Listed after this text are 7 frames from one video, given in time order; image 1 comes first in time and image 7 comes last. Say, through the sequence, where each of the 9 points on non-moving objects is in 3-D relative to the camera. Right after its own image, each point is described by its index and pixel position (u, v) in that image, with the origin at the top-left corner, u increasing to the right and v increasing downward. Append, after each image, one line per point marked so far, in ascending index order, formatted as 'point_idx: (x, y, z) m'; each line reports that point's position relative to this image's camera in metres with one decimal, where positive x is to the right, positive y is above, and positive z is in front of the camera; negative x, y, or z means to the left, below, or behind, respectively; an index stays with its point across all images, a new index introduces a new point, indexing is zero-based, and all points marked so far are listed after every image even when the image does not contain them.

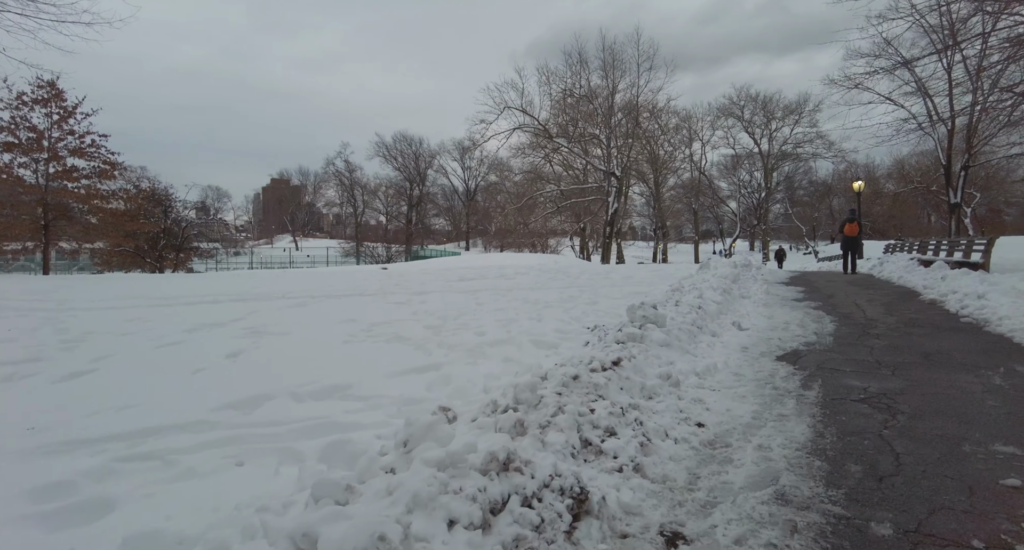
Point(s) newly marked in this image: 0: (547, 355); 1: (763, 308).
0: (+0.3, -0.8, +5.4) m
1: (+3.7, -0.5, +8.4) m
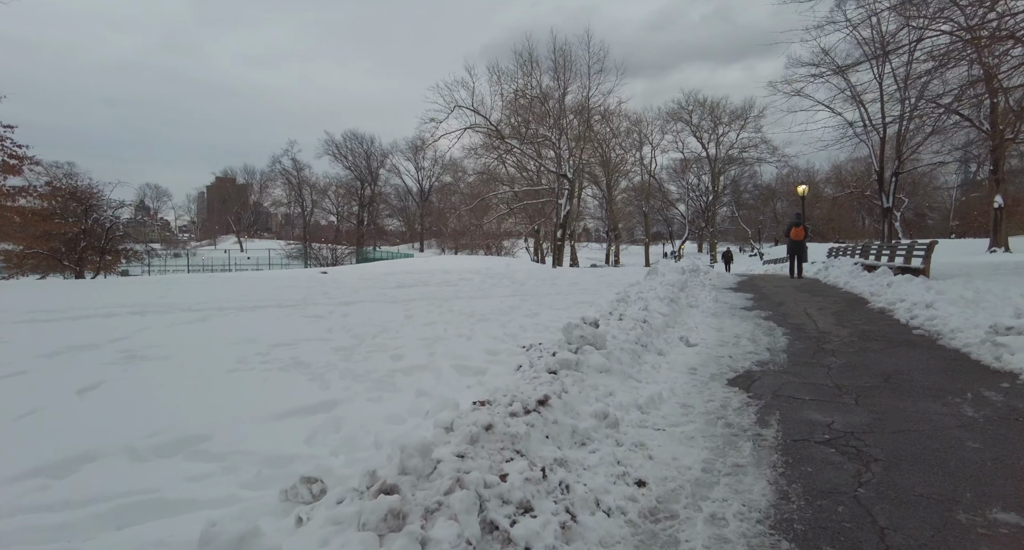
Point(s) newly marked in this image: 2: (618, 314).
0: (-0.4, -0.9, +4.6) m
1: (+2.8, -0.6, +7.9) m
2: (+1.3, -0.5, +7.0) m
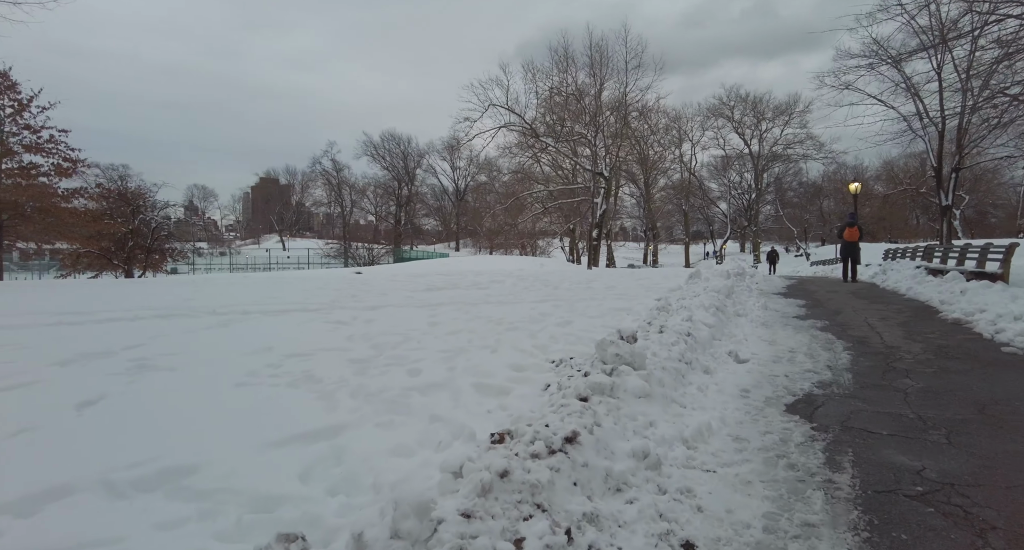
0: (-0.2, -1.0, +4.1) m
1: (+3.2, -0.7, +7.2) m
2: (+1.6, -0.6, +6.4) m
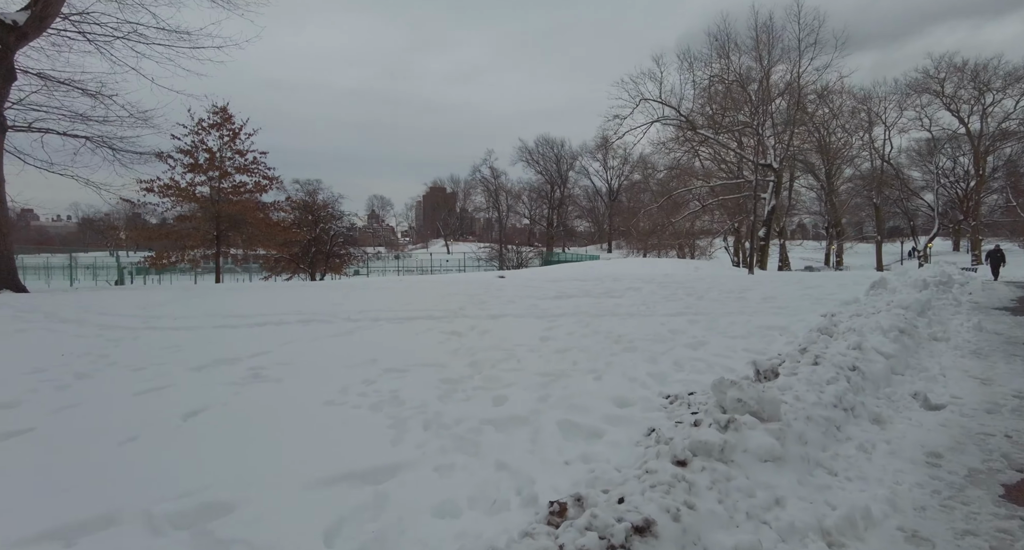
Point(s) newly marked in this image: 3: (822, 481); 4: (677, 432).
0: (+0.3, -1.1, +3.4) m
1: (+4.4, -0.8, +5.5) m
2: (+2.7, -0.7, +5.1) m
3: (+1.7, -1.1, +3.1) m
4: (+1.0, -1.0, +3.6) m
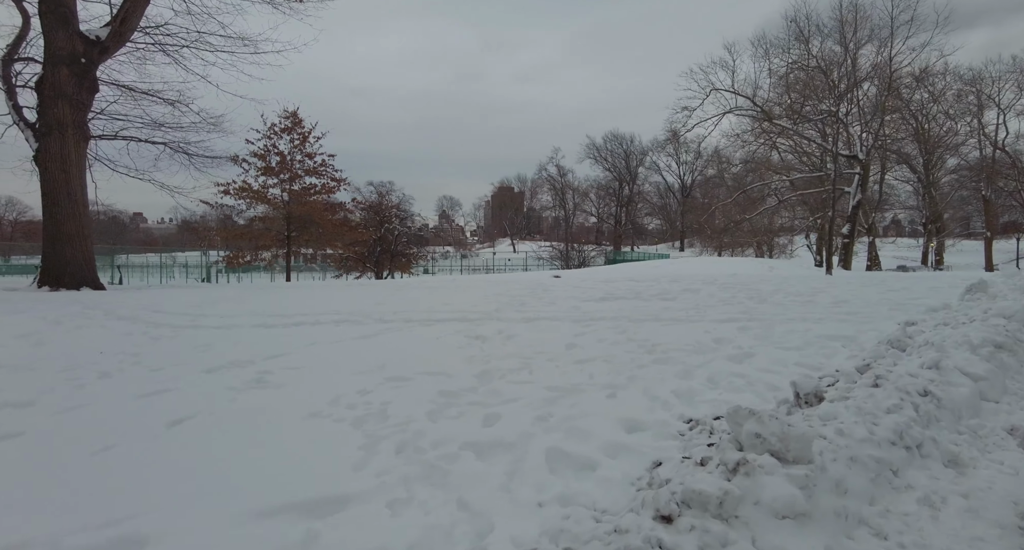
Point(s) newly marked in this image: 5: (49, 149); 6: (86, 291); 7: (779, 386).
0: (+0.1, -1.1, +2.8) m
1: (+4.5, -0.9, +4.4) m
2: (+2.7, -0.8, +4.2) m
3: (+1.5, -1.2, +2.4) m
4: (+0.9, -1.0, +2.9) m
5: (-10.1, +2.8, +12.5) m
6: (-9.3, -0.3, +12.4) m
7: (+2.2, -0.9, +4.7) m
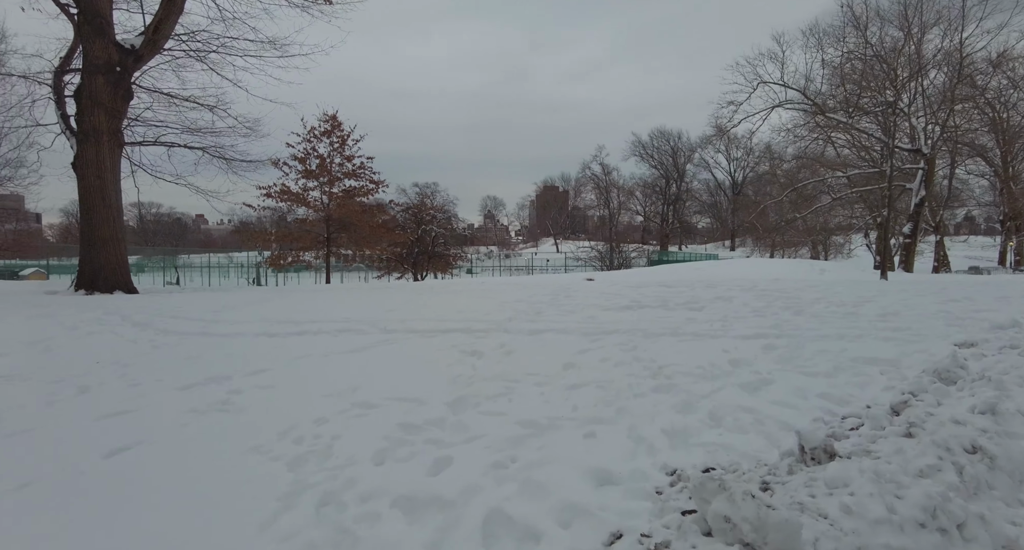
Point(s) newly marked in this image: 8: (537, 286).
0: (-0.2, -1.3, +2.3) m
1: (+4.2, -1.0, +3.5) m
2: (+2.4, -0.9, +3.5) m
3: (+1.0, -1.3, +1.7) m
4: (+0.5, -1.2, +2.3) m
5: (-9.6, +2.7, +12.7) m
6: (-8.9, -0.5, +12.6) m
7: (+2.0, -1.1, +4.0) m
8: (+0.6, -0.4, +16.5) m
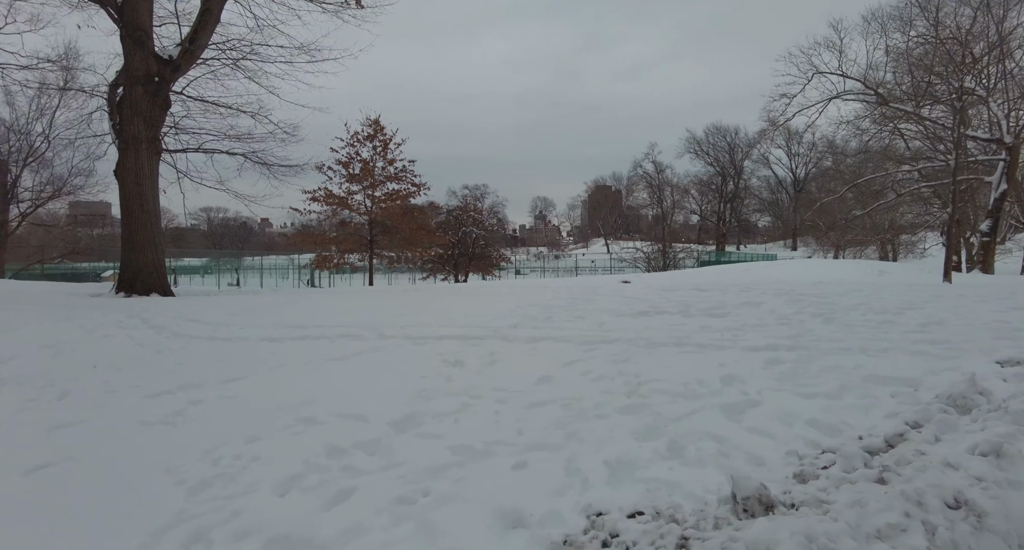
0: (-0.9, -1.3, +1.9) m
1: (+3.7, -1.1, +2.7) m
2: (+1.9, -1.0, +2.9) m
3: (+0.4, -1.4, +1.3) m
4: (-0.1, -1.2, +1.9) m
5: (-9.2, +2.6, +13.2) m
6: (-8.5, -0.5, +13.1) m
7: (+1.5, -1.1, +3.4) m
8: (+1.3, -0.4, +16.0) m
